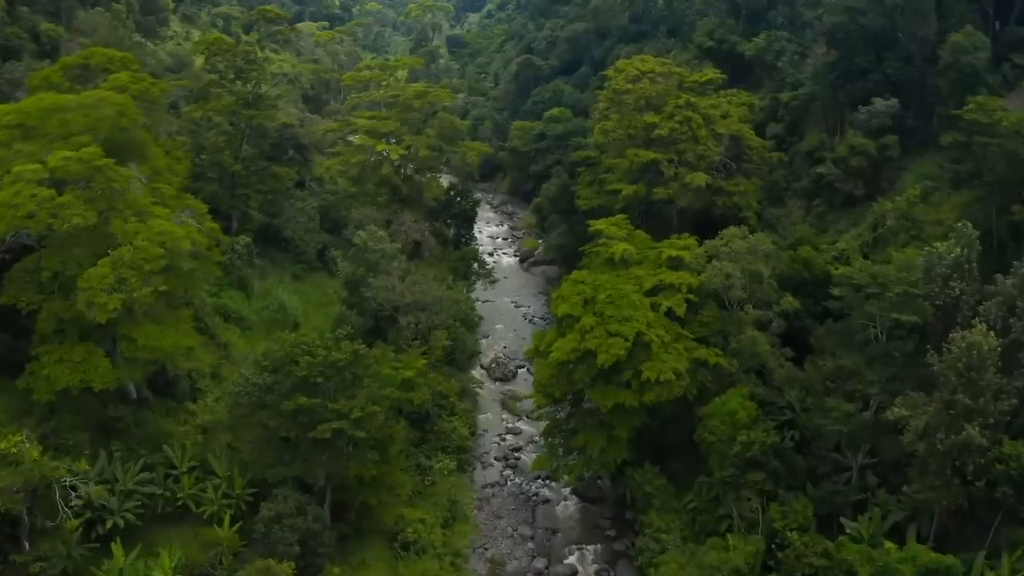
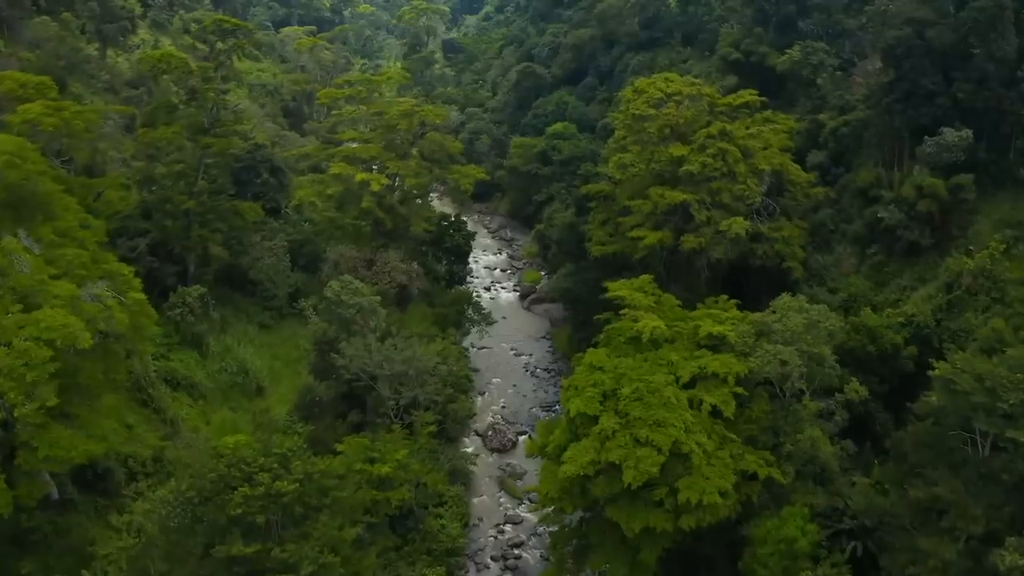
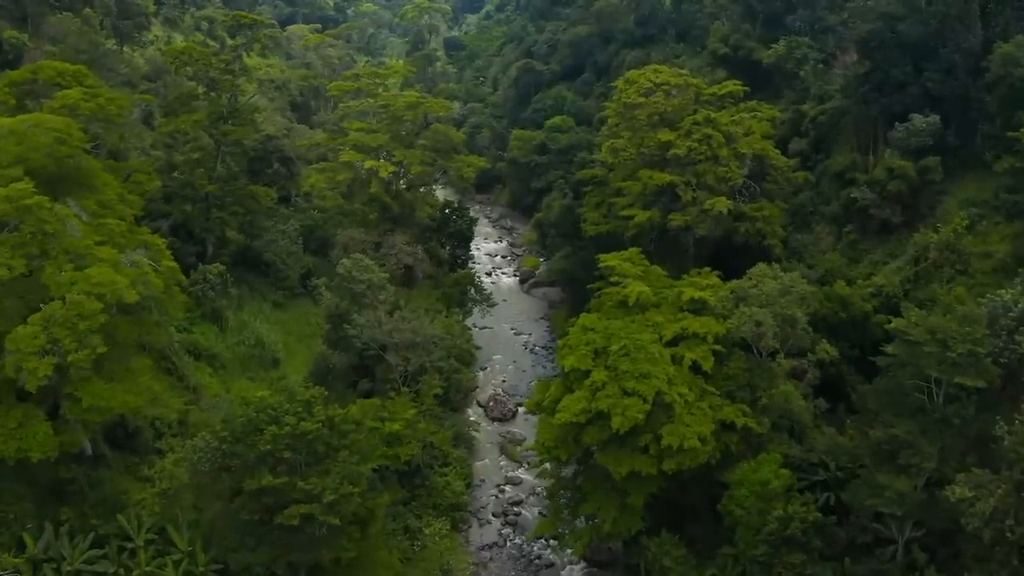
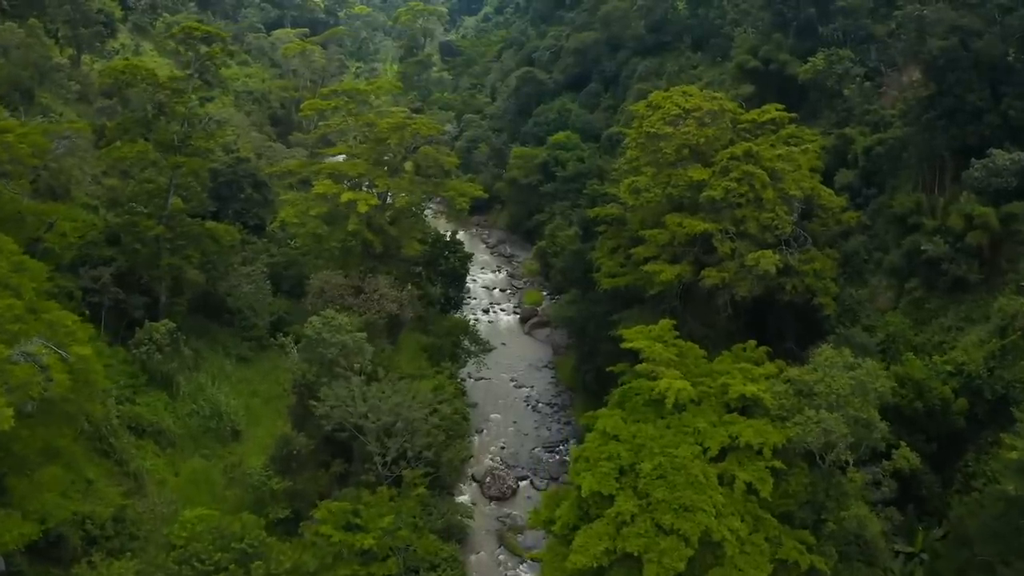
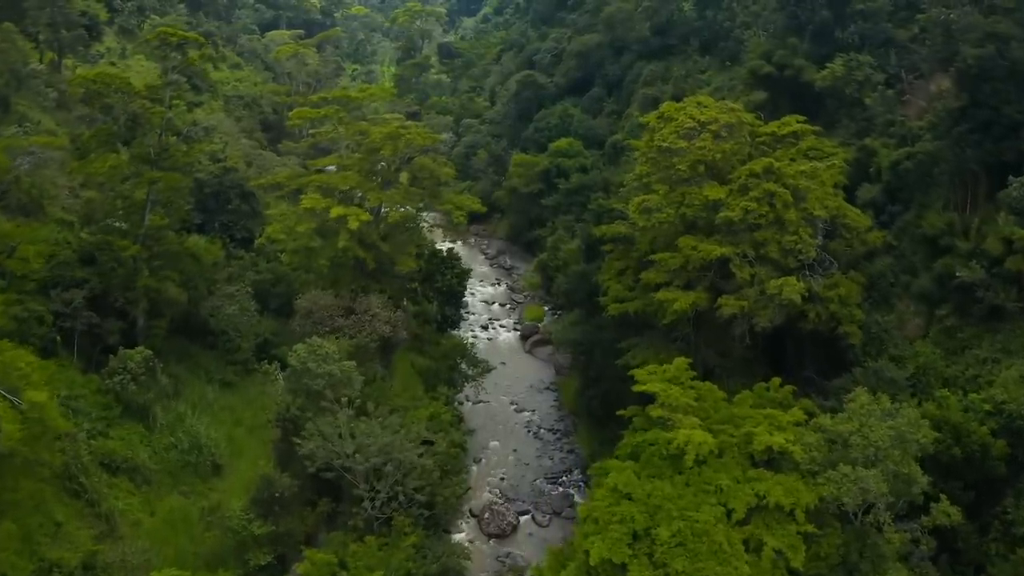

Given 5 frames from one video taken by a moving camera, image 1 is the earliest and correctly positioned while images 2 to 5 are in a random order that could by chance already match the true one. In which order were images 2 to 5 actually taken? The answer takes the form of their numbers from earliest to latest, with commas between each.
3, 2, 4, 5
